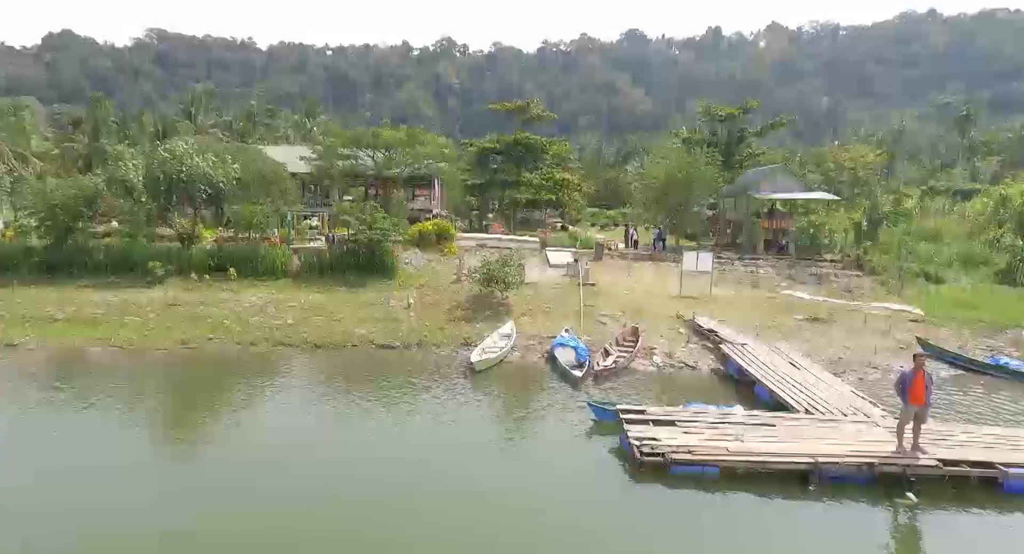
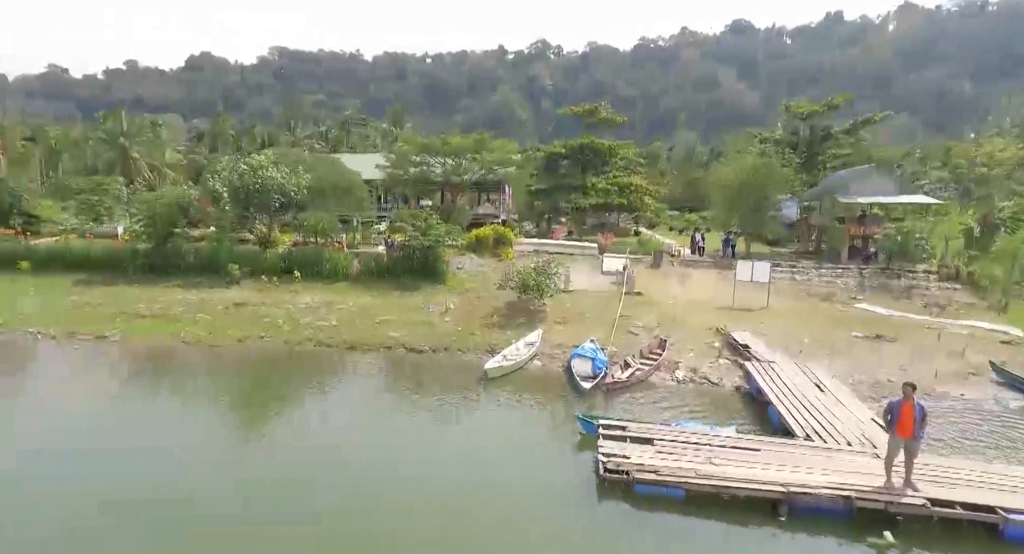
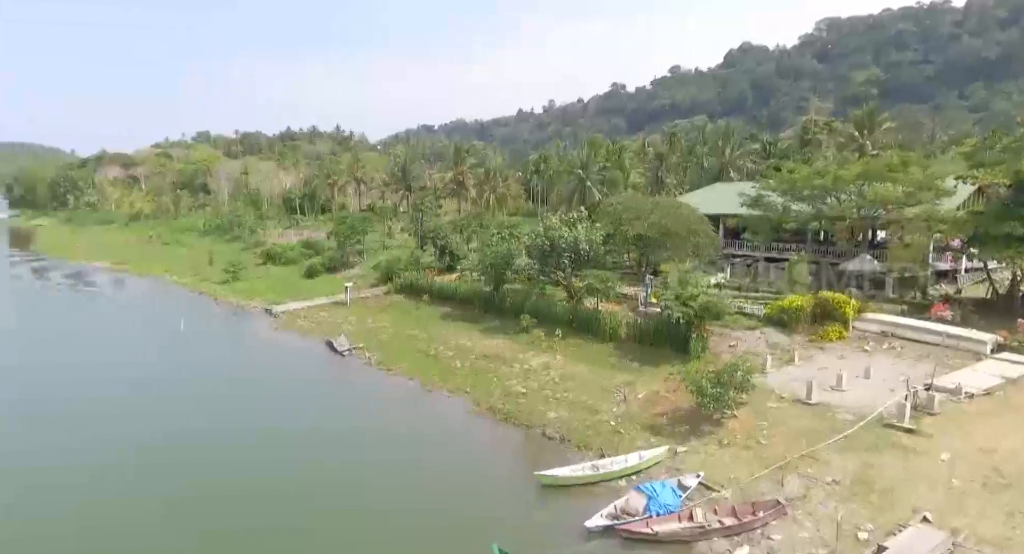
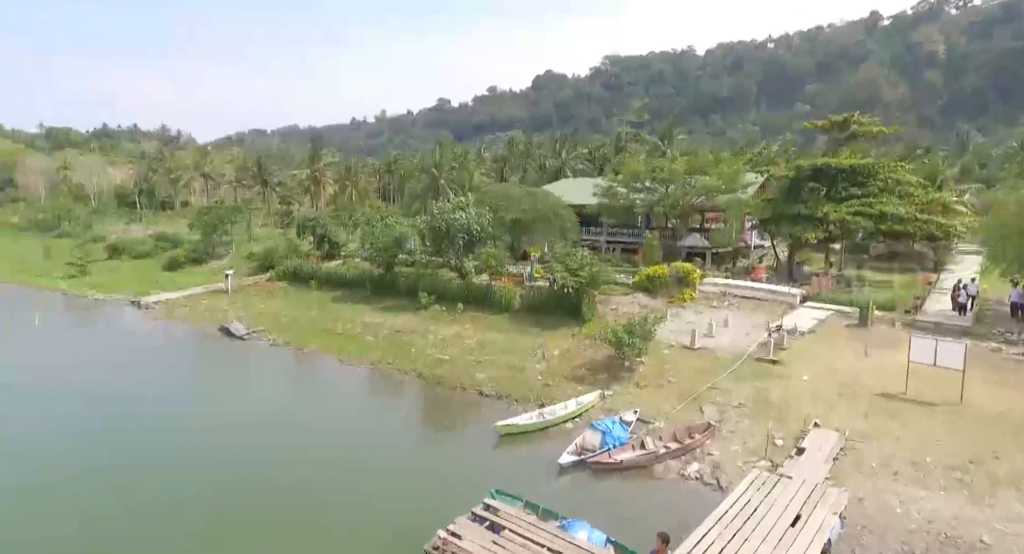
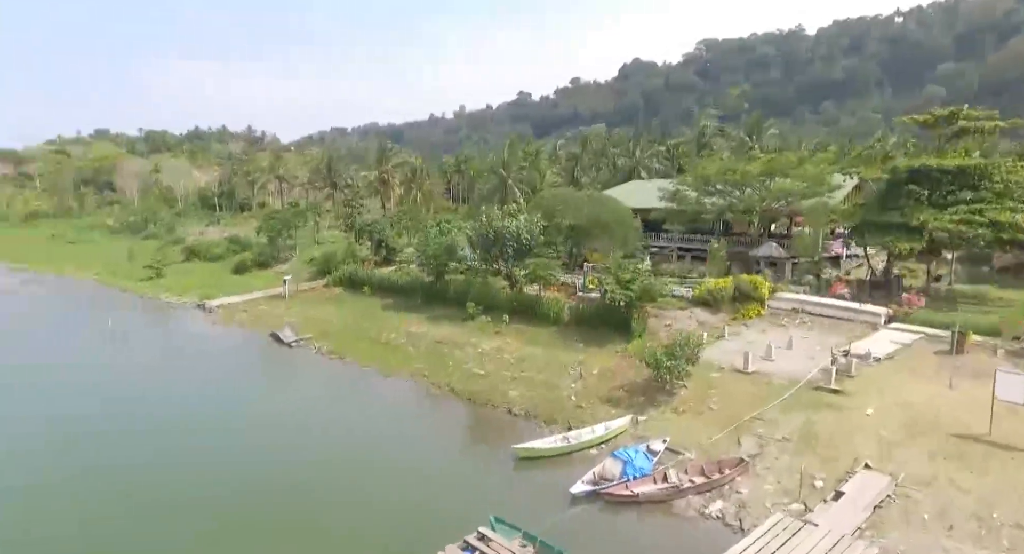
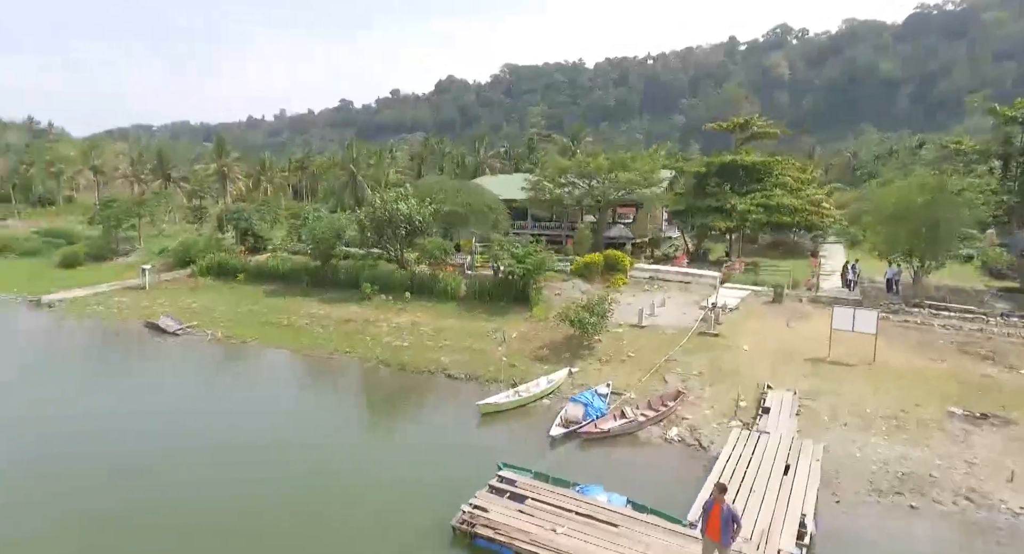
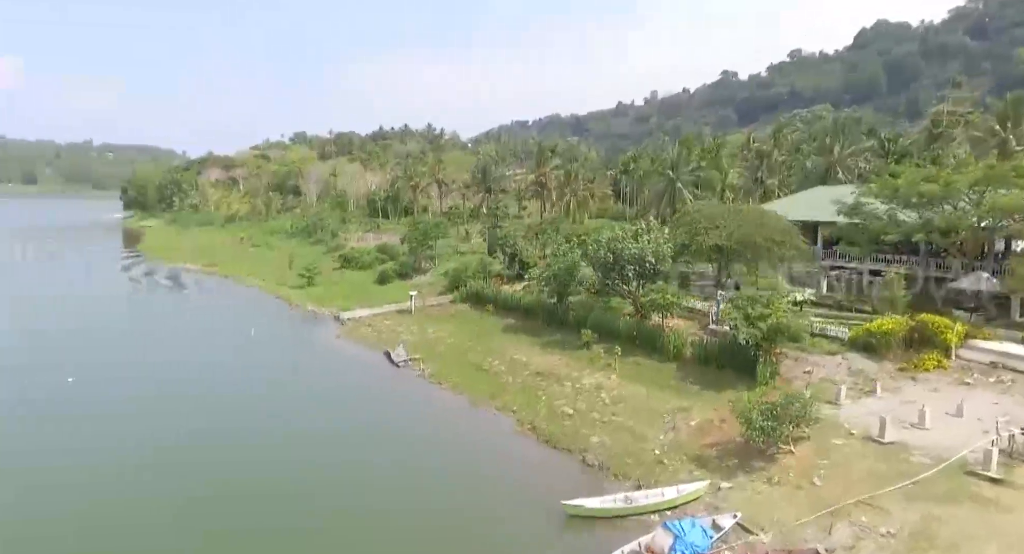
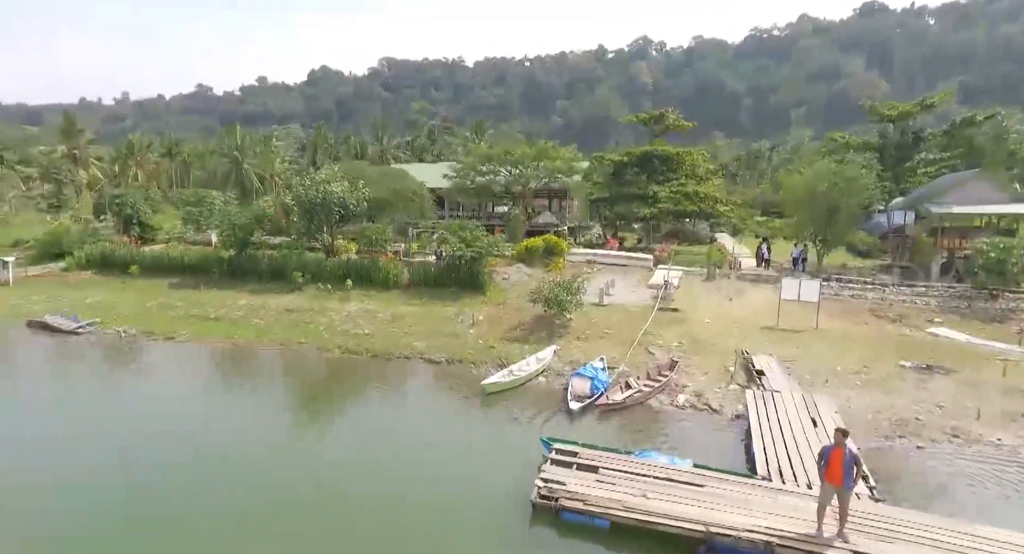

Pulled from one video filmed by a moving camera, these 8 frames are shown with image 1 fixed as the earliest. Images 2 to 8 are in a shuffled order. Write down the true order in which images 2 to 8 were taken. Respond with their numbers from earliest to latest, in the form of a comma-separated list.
2, 8, 6, 4, 5, 3, 7
